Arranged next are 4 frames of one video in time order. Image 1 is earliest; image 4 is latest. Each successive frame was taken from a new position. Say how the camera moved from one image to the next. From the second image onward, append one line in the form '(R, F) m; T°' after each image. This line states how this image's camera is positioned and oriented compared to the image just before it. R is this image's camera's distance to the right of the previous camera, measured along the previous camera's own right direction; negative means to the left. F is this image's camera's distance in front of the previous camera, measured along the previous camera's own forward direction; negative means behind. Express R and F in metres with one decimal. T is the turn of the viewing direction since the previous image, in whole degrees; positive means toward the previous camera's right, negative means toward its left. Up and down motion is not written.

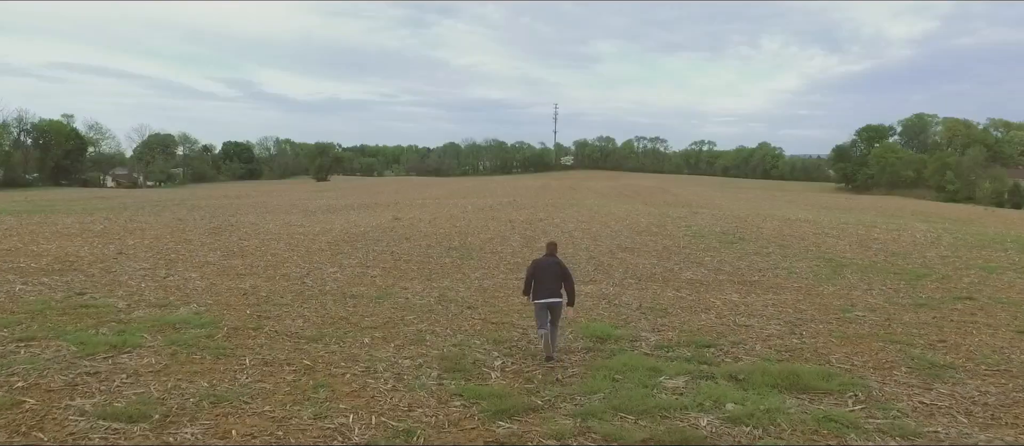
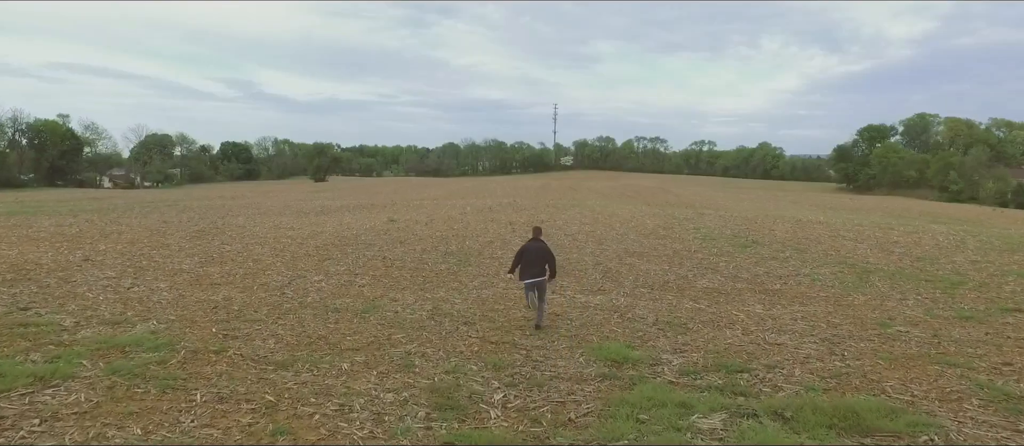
(0.0, +1.0) m; 0°
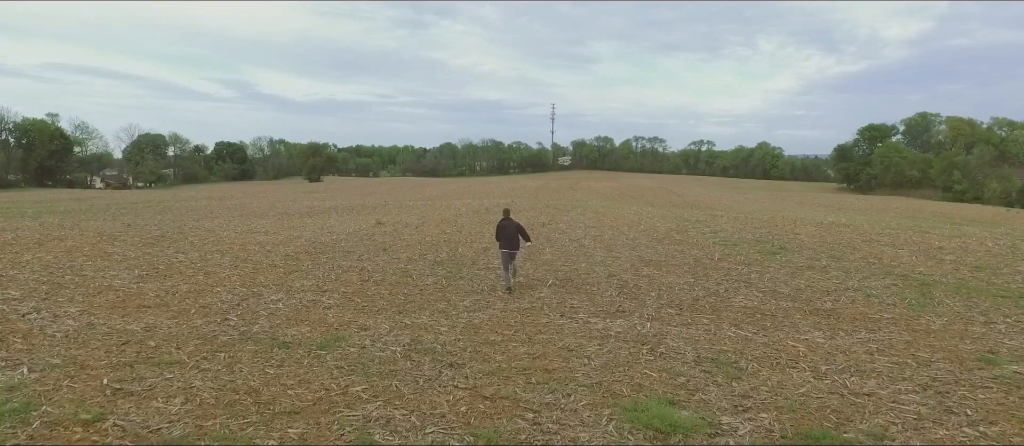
(0.0, +1.9) m; 0°
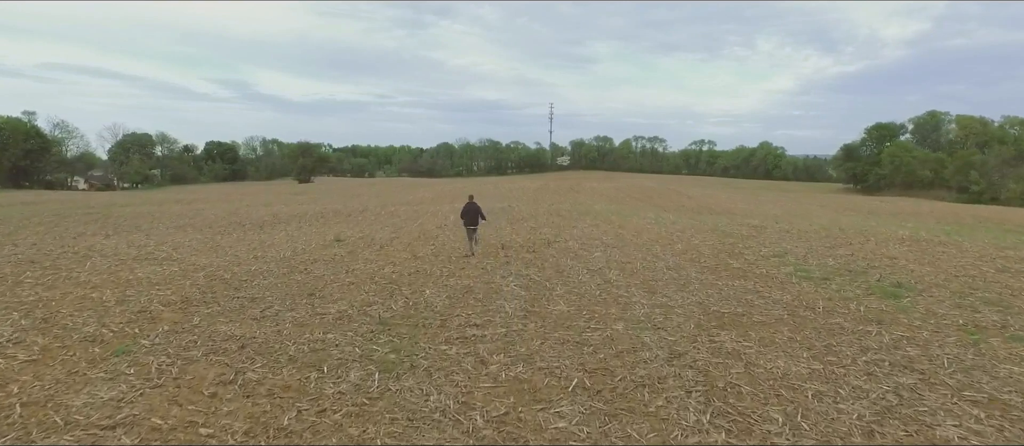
(+0.1, +4.9) m; 0°
